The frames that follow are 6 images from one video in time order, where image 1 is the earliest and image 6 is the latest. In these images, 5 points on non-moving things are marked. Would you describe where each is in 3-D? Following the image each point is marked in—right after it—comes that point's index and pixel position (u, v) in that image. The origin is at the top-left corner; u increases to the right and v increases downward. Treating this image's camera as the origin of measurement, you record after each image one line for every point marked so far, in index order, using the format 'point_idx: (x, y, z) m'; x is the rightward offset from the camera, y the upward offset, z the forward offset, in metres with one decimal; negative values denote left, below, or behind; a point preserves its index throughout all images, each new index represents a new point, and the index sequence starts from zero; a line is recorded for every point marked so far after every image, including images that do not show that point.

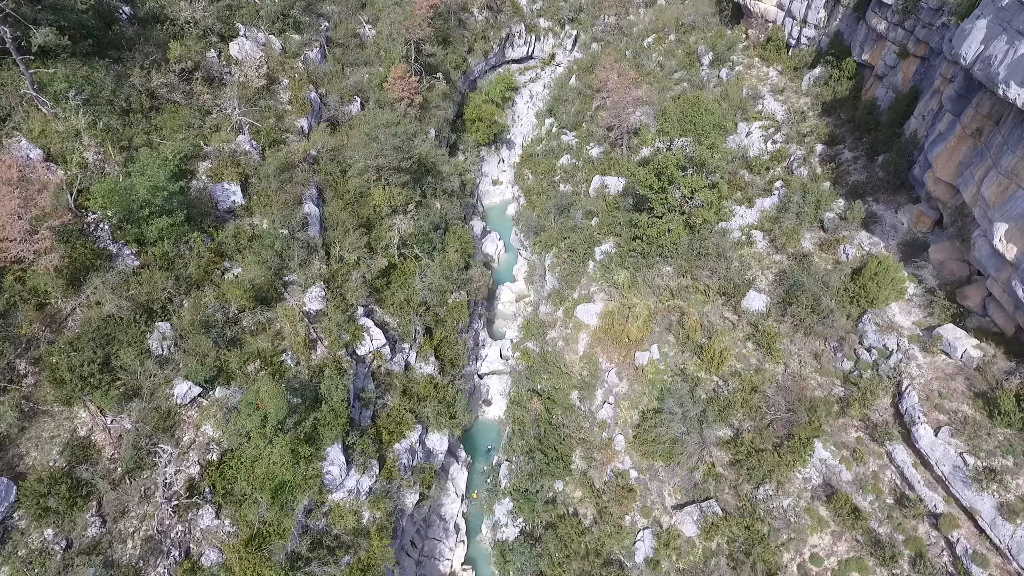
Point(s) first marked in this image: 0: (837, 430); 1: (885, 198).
0: (+7.3, -3.3, +14.1) m
1: (+10.3, +2.5, +17.2) m
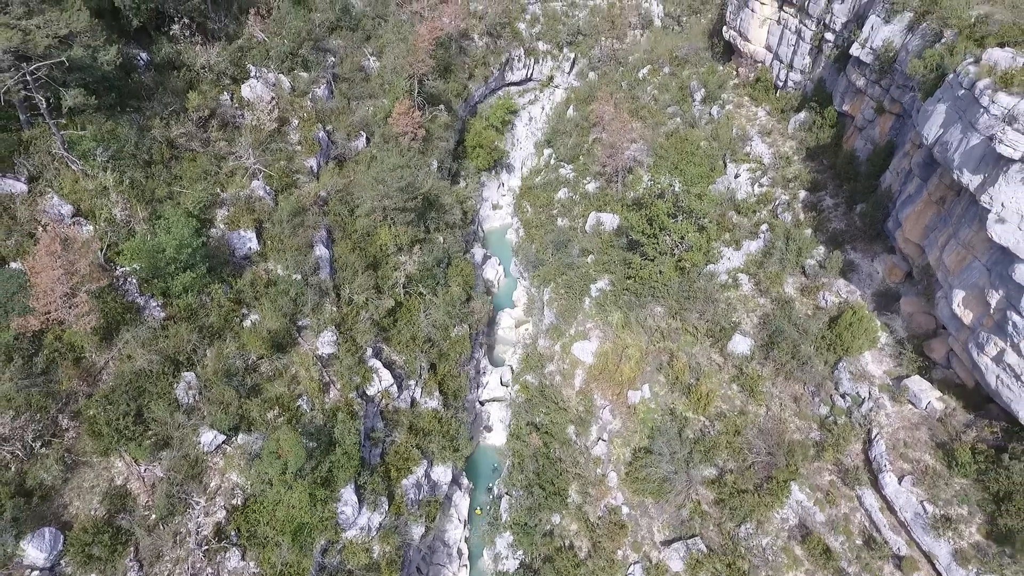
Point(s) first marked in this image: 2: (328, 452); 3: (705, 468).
0: (+7.3, -4.5, +15.2) m
1: (+10.2, +1.2, +18.3) m
2: (-4.5, -4.1, +15.4) m
3: (+5.0, -4.7, +16.2) m
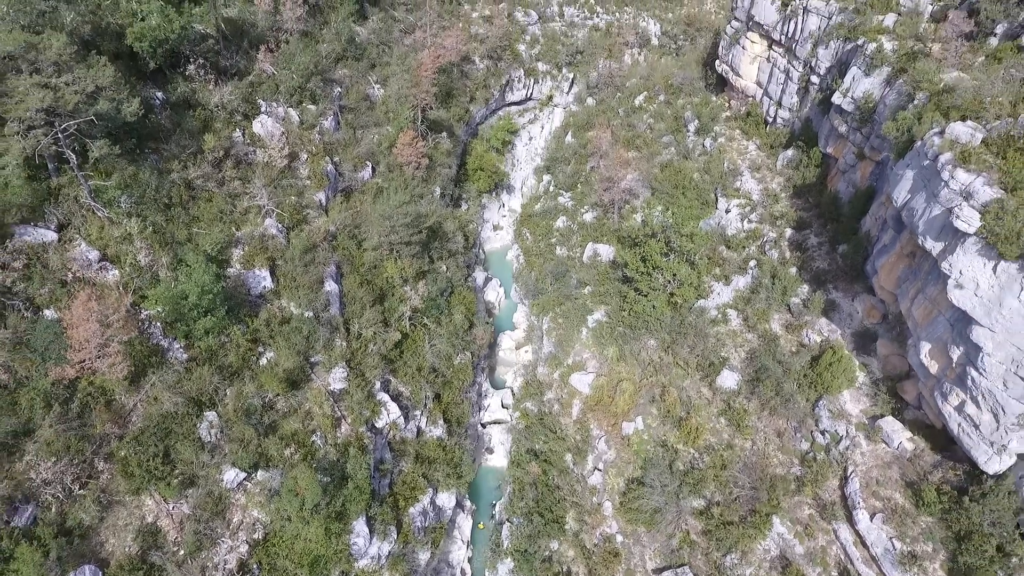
0: (+7.3, -5.7, +16.3) m
1: (+10.3, +0.1, +19.4) m
2: (-4.5, -5.2, +16.4) m
3: (+5.0, -5.8, +17.2) m
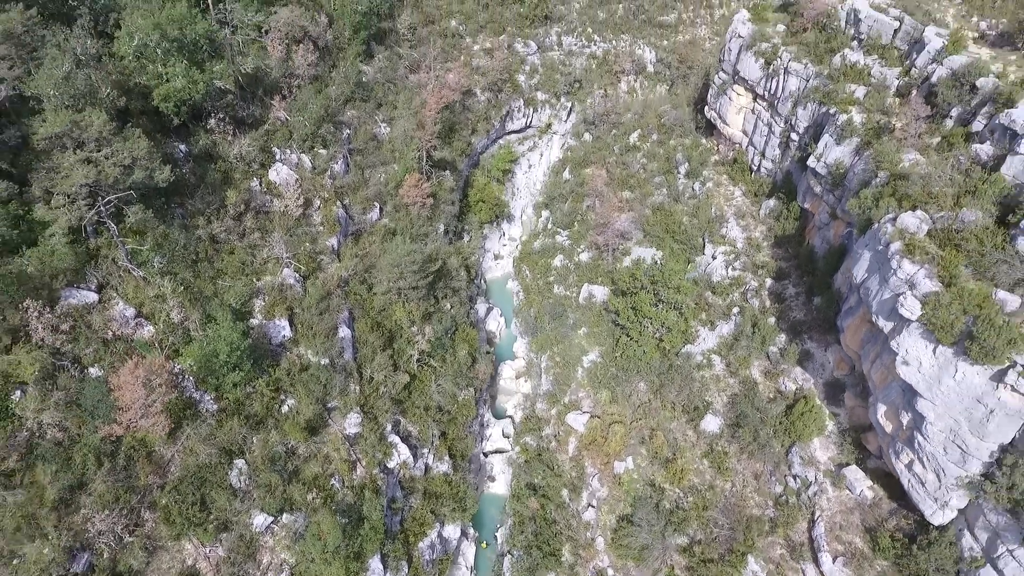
0: (+7.3, -7.4, +18.0) m
1: (+10.3, -1.6, +21.0) m
2: (-4.5, -6.9, +18.1) m
3: (+5.0, -7.5, +18.9) m
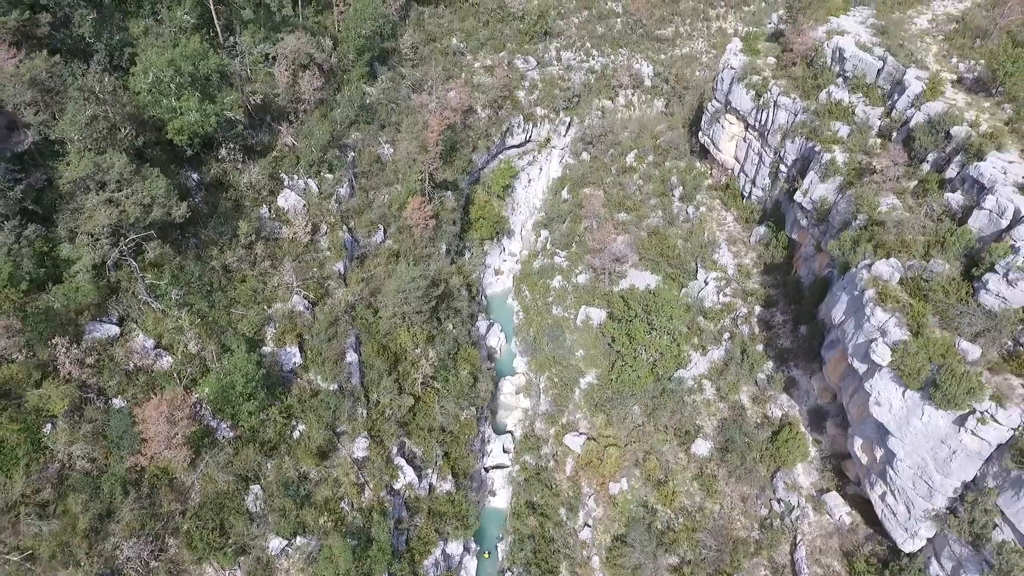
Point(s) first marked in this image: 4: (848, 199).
0: (+7.3, -8.5, +19.1) m
1: (+10.3, -2.7, +22.1) m
2: (-4.5, -8.0, +19.2) m
3: (+5.0, -8.6, +20.0) m
4: (+10.6, +2.8, +19.7) m
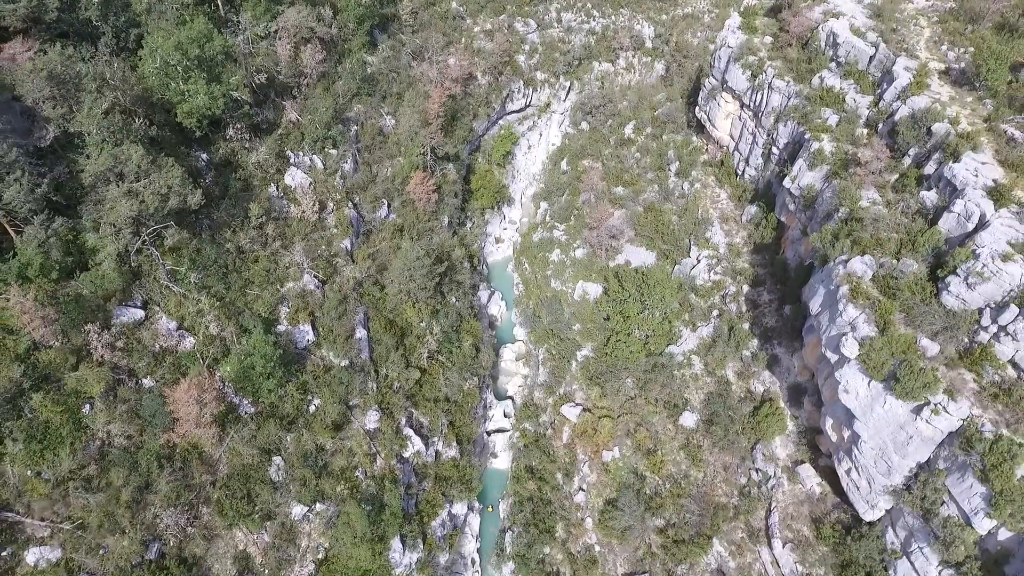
0: (+7.3, -8.0, +21.0) m
1: (+10.3, -2.0, +23.5) m
2: (-4.5, -7.6, +21.1) m
3: (+5.0, -8.1, +21.9) m
4: (+10.6, +3.2, +20.6) m
